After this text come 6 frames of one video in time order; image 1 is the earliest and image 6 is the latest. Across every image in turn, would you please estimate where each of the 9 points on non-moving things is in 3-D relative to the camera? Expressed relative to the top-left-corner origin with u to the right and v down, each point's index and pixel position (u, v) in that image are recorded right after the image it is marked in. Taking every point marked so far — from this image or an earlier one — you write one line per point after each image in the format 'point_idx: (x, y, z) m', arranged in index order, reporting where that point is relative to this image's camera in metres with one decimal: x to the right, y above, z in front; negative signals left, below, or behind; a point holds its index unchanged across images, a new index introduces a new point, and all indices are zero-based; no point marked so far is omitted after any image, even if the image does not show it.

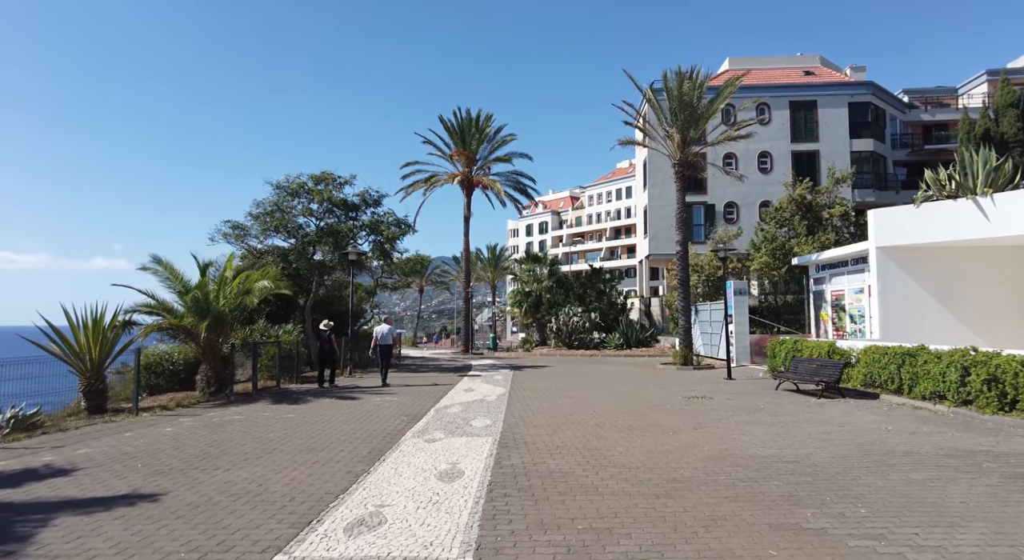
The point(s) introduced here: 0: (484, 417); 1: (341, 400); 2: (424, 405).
0: (-0.5, -2.3, +10.0) m
1: (-3.5, -2.5, +12.5) m
2: (-1.7, -2.4, +11.5) m
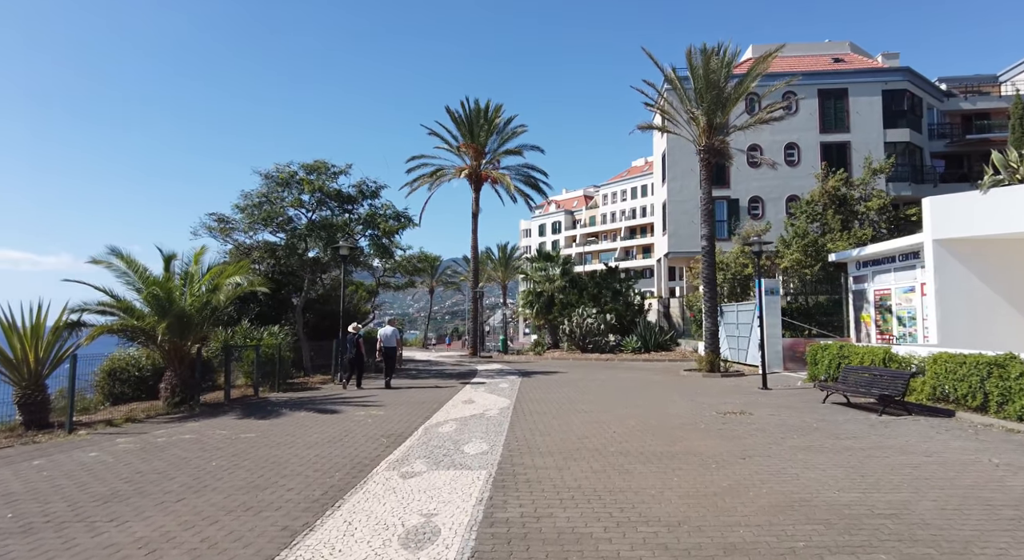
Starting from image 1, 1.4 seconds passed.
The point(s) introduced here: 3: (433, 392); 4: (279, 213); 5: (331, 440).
0: (-0.5, -2.2, +8.3) m
1: (-3.4, -2.4, +10.8) m
2: (-1.6, -2.3, +9.8) m
3: (-1.8, -2.6, +13.7) m
4: (-7.1, +2.0, +18.2) m
5: (-2.5, -2.2, +8.4) m
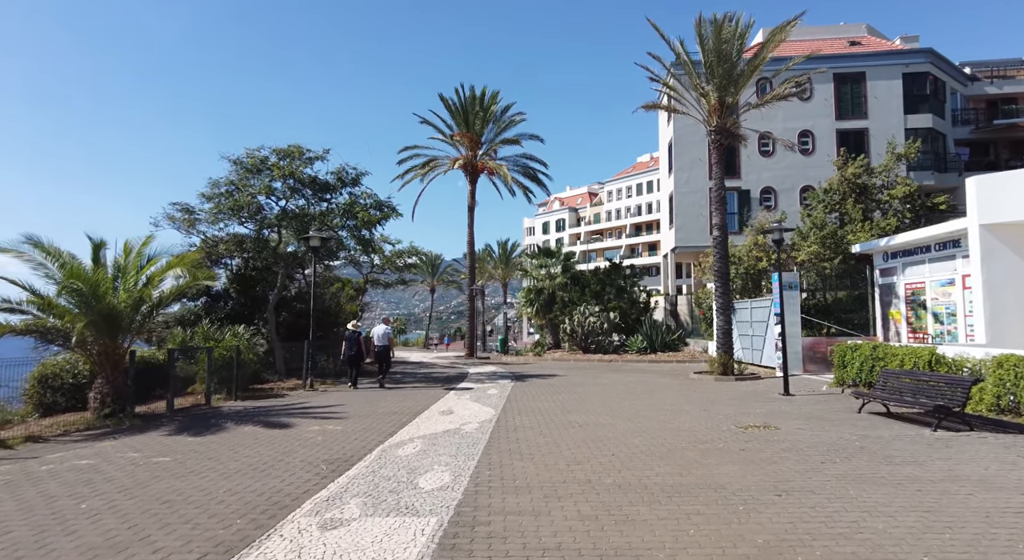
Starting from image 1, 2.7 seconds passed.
0: (-0.8, -2.0, +6.6) m
1: (-3.7, -2.3, +9.2) m
2: (-1.9, -2.2, +8.2) m
3: (-2.0, -2.4, +12.1) m
4: (-7.3, +2.1, +16.6) m
5: (-2.8, -2.1, +6.8) m
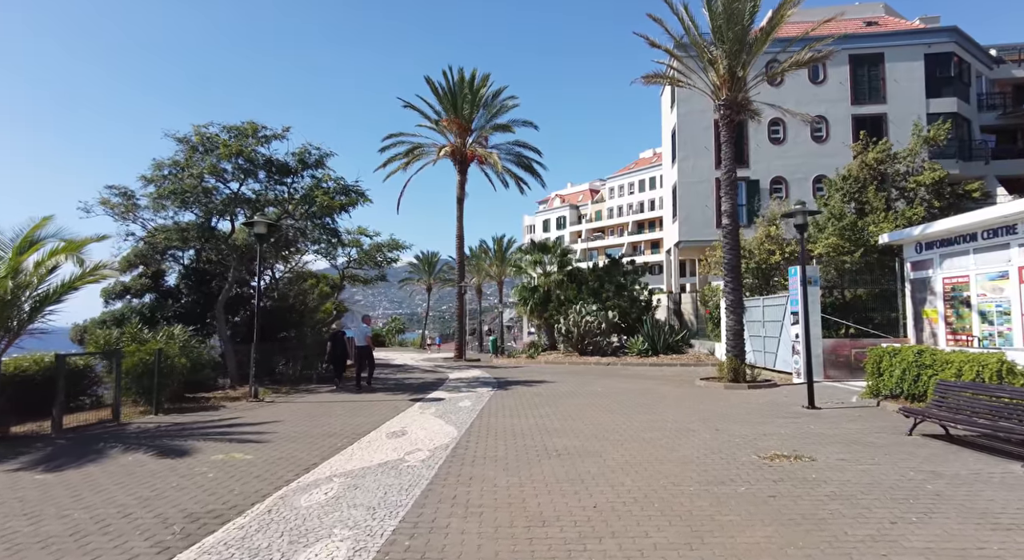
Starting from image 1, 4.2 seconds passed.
0: (-1.3, -1.9, +4.6) m
1: (-4.2, -2.1, +7.2) m
2: (-2.4, -2.0, +6.1) m
3: (-2.5, -2.3, +10.0) m
4: (-7.8, +2.3, +14.6) m
5: (-3.3, -1.9, +4.8) m
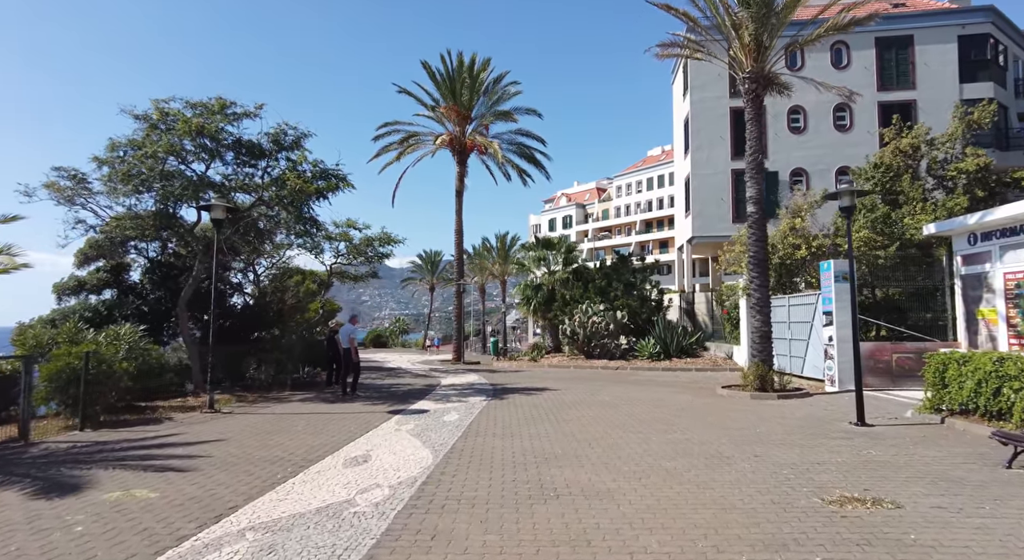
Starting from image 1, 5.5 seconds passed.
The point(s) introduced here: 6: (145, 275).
0: (-1.4, -1.8, +2.9) m
1: (-4.4, -2.0, +5.5) m
2: (-2.5, -1.9, +4.4) m
3: (-2.6, -2.2, +8.3) m
4: (-7.8, +2.4, +13.0) m
5: (-3.5, -1.8, +3.1) m
6: (-9.2, +0.1, +15.2) m
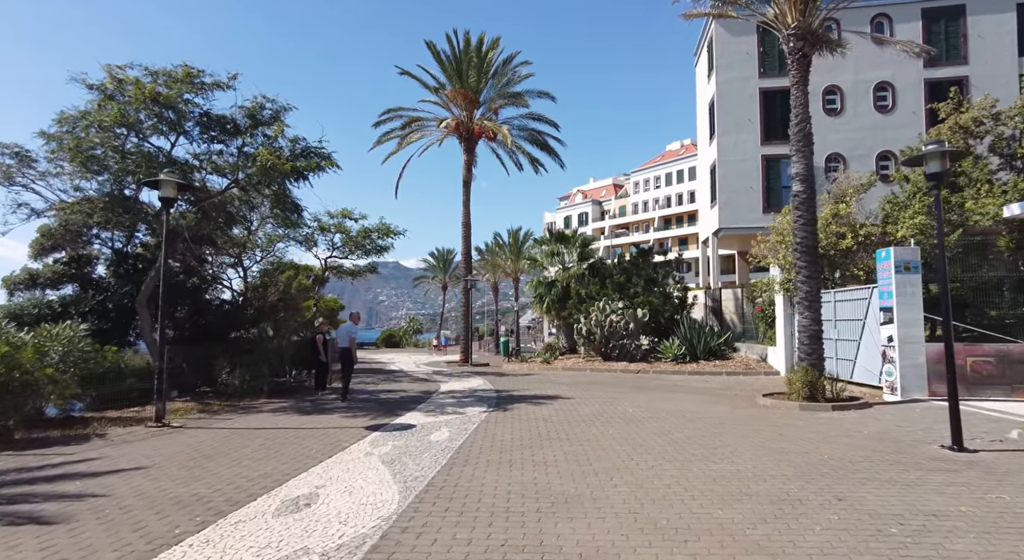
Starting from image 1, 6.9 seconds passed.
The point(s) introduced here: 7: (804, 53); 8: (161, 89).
0: (-1.6, -1.6, +1.0) m
1: (-4.4, -1.8, +3.7) m
2: (-2.7, -1.7, +2.6) m
3: (-2.6, -2.0, +6.5) m
4: (-7.7, +2.5, +11.3) m
5: (-3.6, -1.6, +1.3) m
6: (-9.1, +0.3, +13.6) m
7: (+5.9, +4.6, +12.2) m
8: (-6.7, +3.7, +11.7) m
